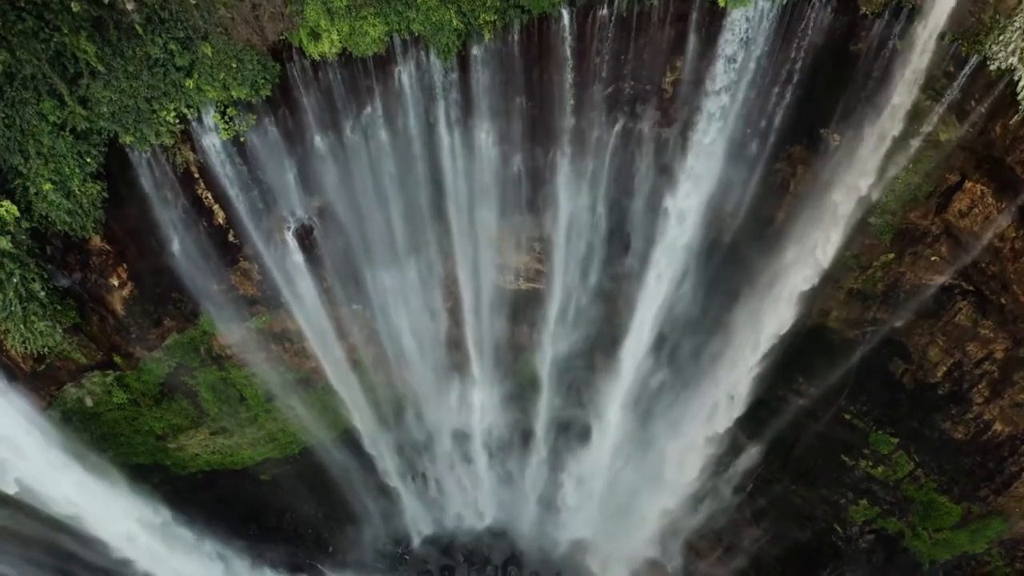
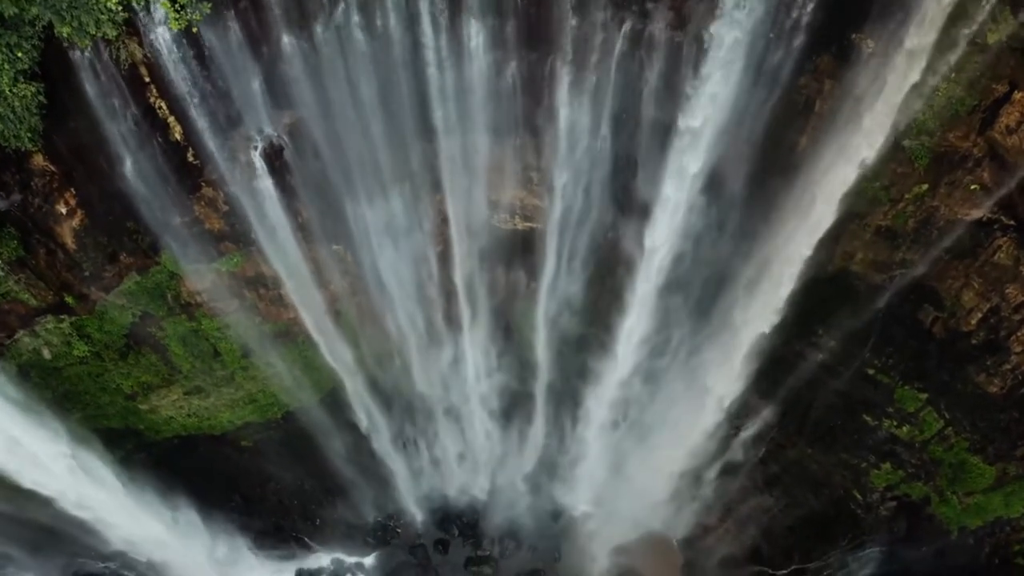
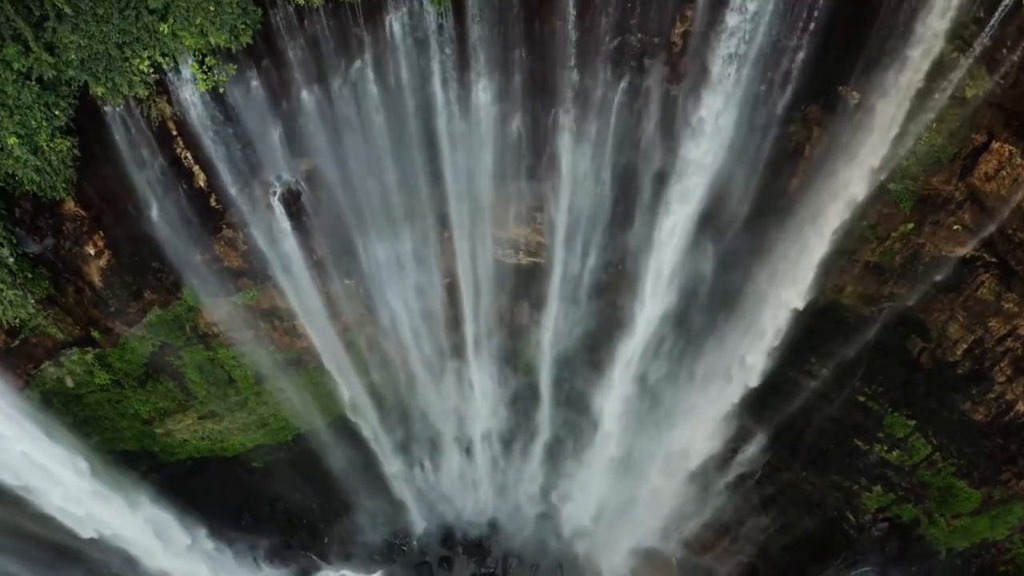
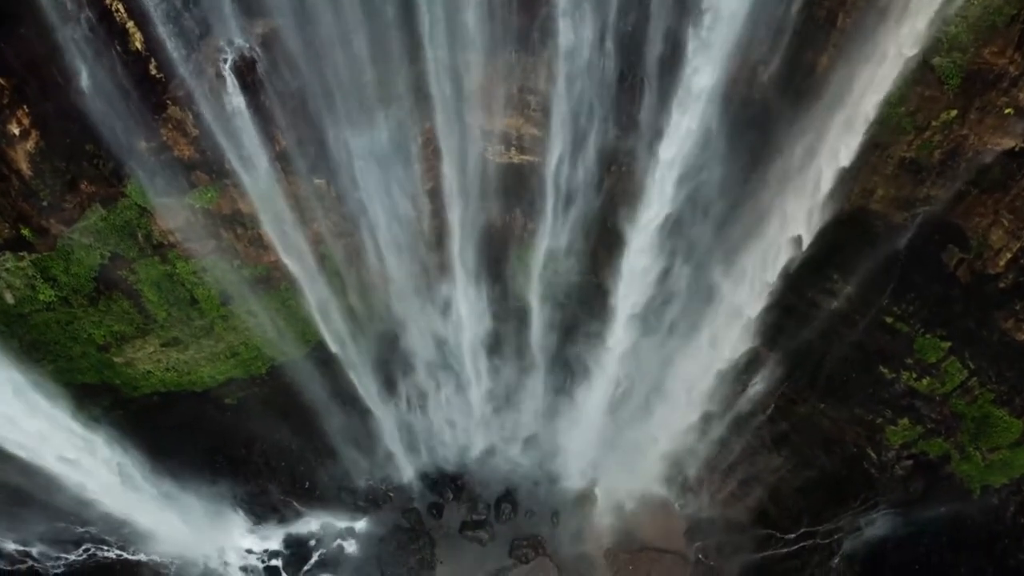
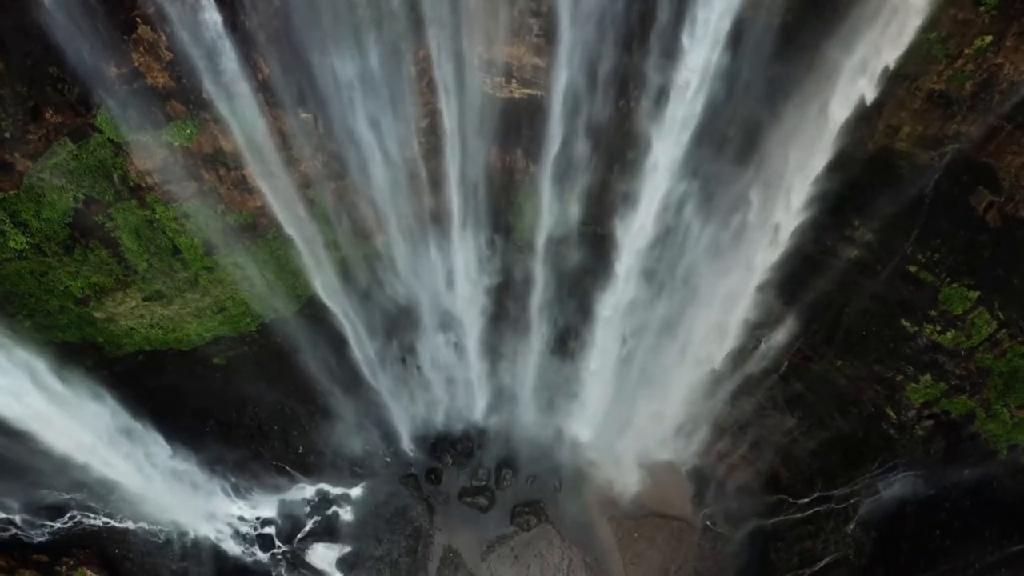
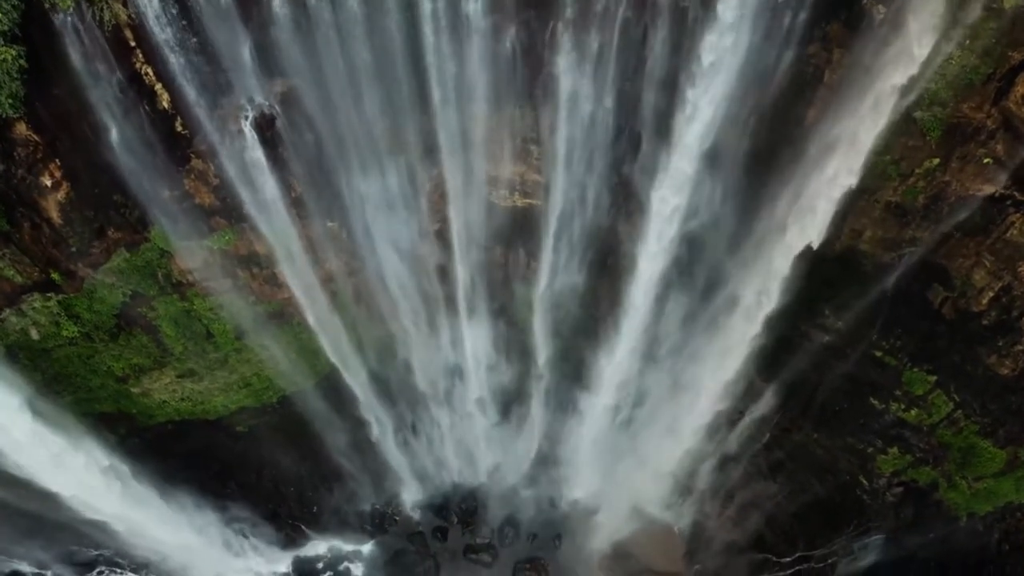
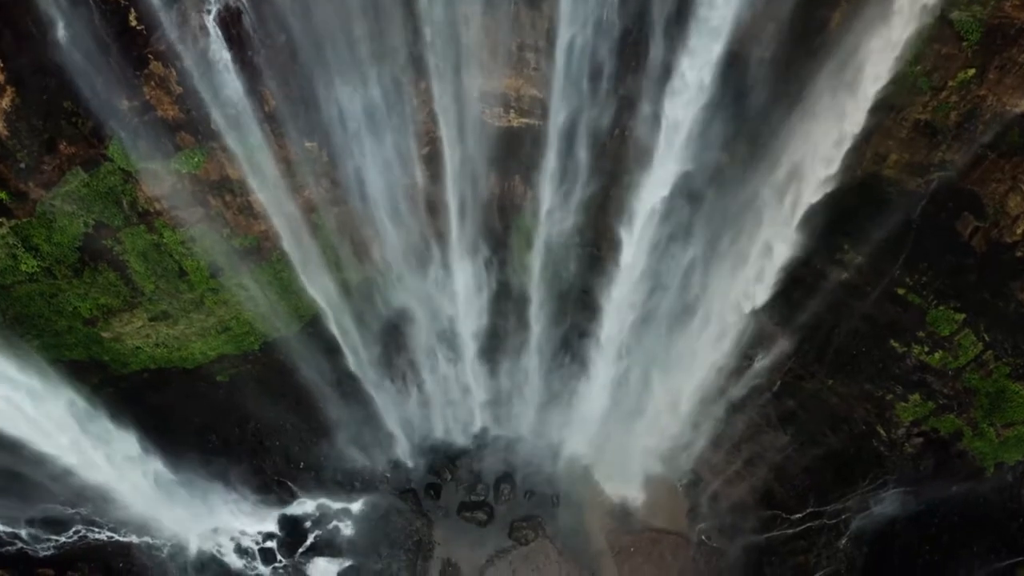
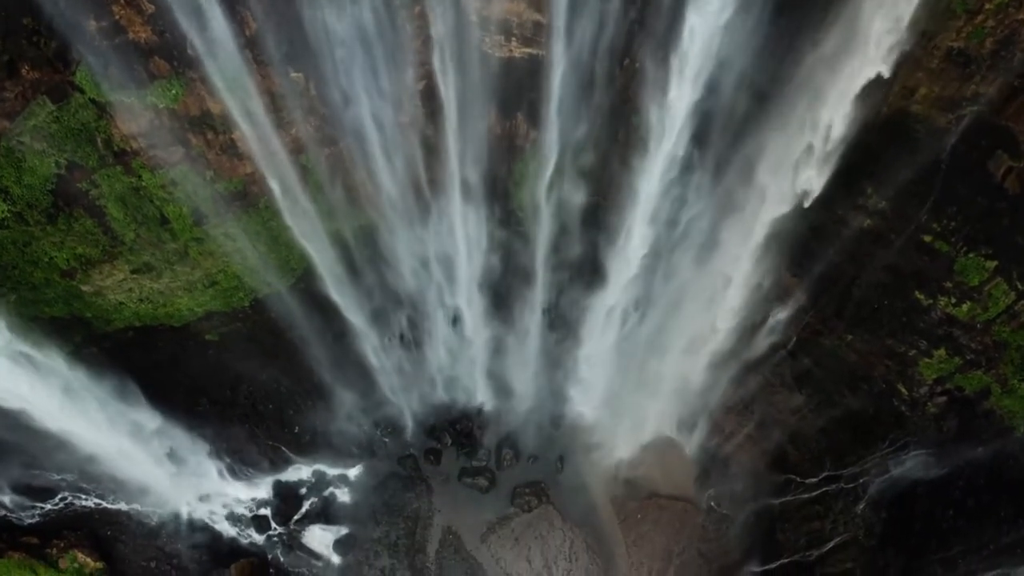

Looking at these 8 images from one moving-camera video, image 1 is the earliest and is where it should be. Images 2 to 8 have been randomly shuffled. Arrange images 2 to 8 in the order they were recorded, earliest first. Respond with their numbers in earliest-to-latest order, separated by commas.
3, 2, 6, 4, 7, 5, 8
